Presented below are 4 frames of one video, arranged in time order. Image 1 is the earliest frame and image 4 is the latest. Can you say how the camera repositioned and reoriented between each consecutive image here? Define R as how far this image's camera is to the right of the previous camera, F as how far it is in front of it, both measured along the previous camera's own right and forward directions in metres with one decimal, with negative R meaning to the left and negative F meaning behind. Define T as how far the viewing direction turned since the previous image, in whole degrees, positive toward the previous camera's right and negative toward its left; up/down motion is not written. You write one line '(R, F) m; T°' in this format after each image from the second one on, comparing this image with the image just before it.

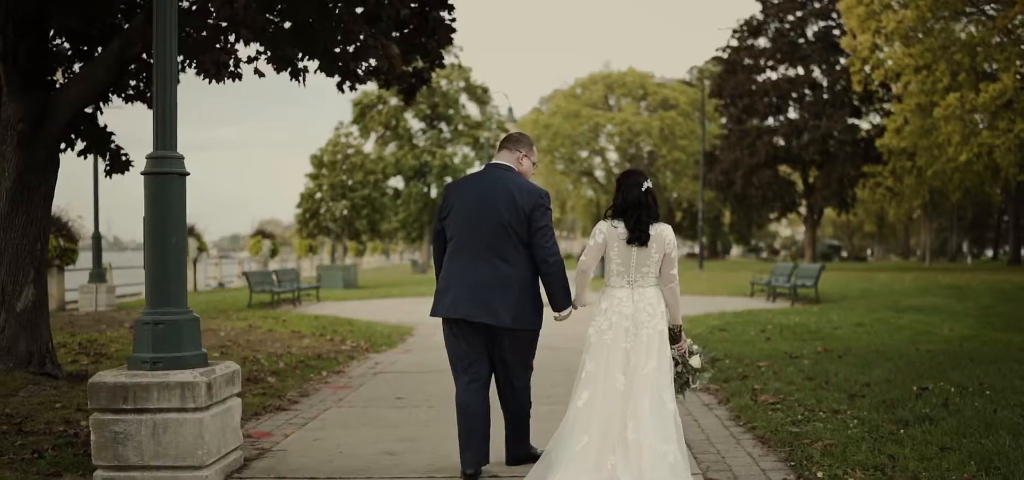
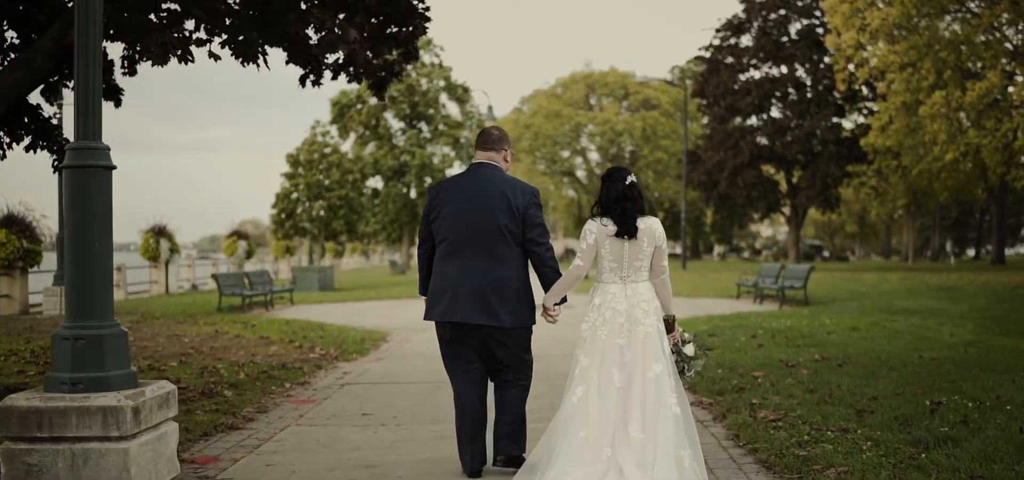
(0.0, +0.8) m; +1°
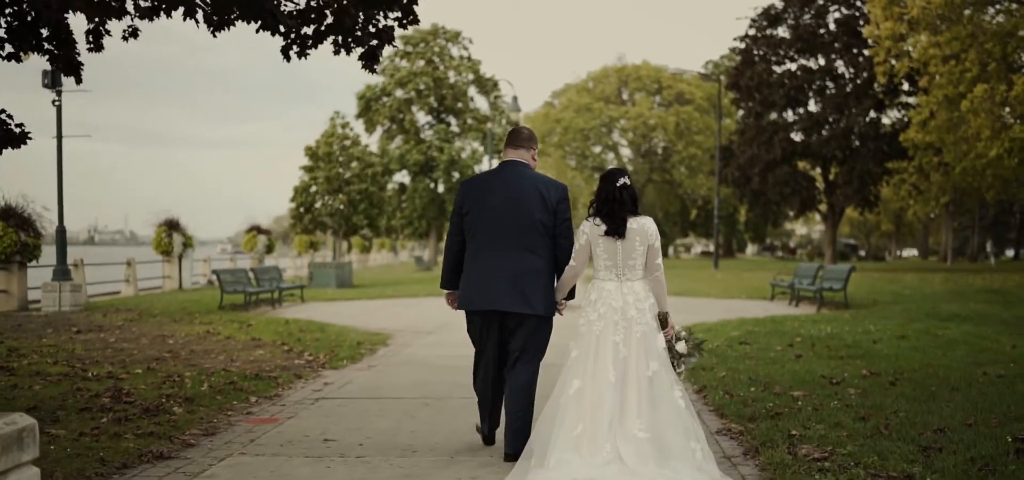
(+0.3, +1.4) m; -2°
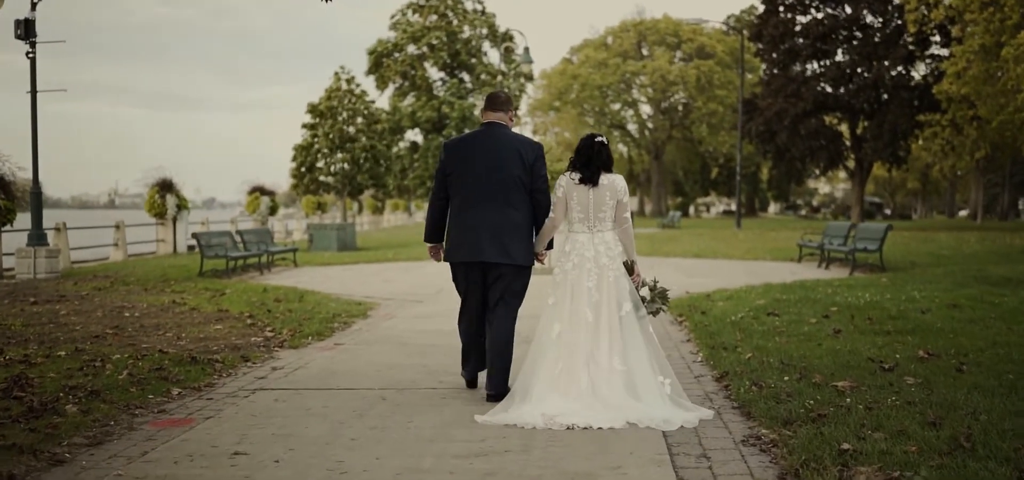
(+0.3, +1.7) m; -1°
